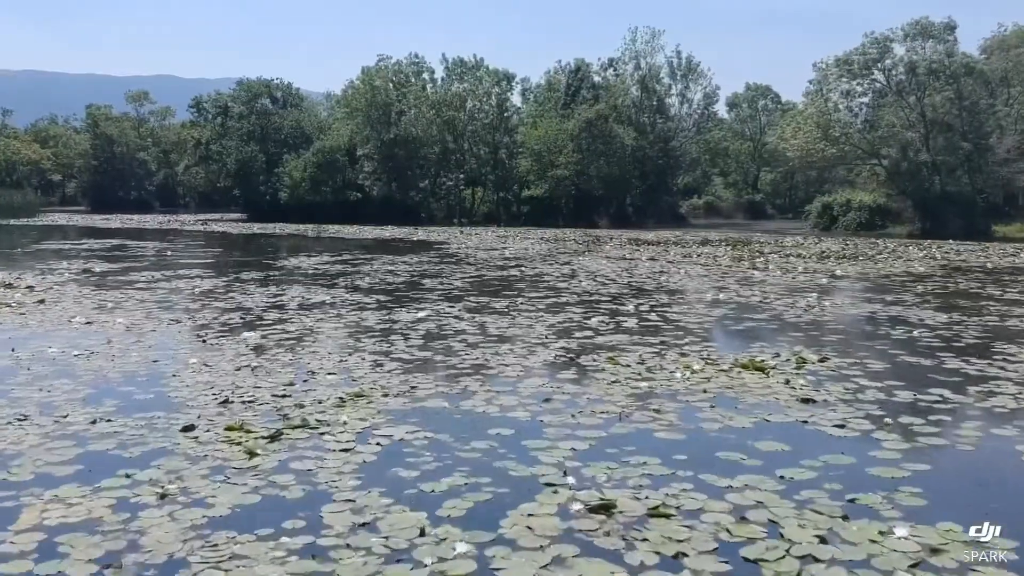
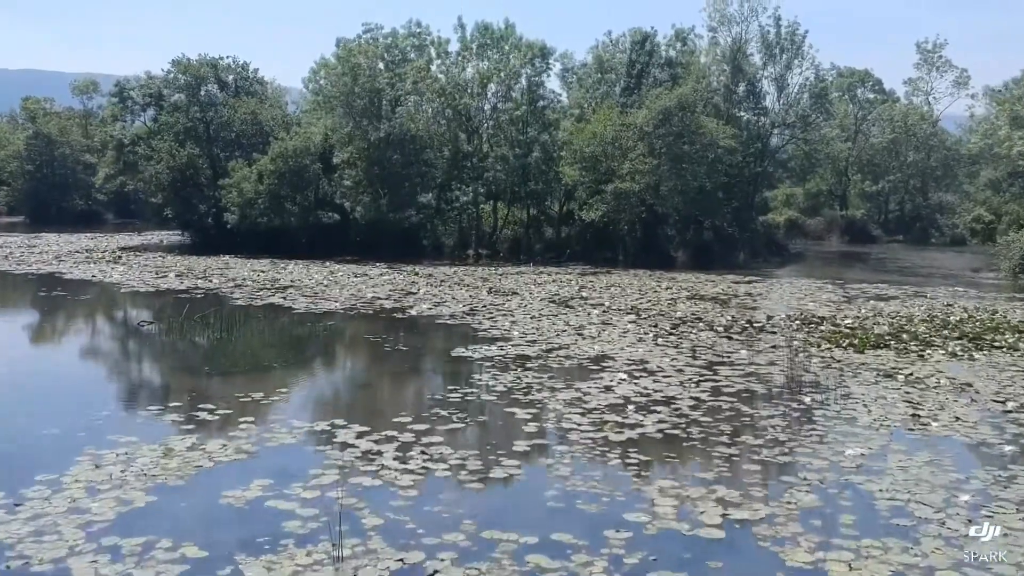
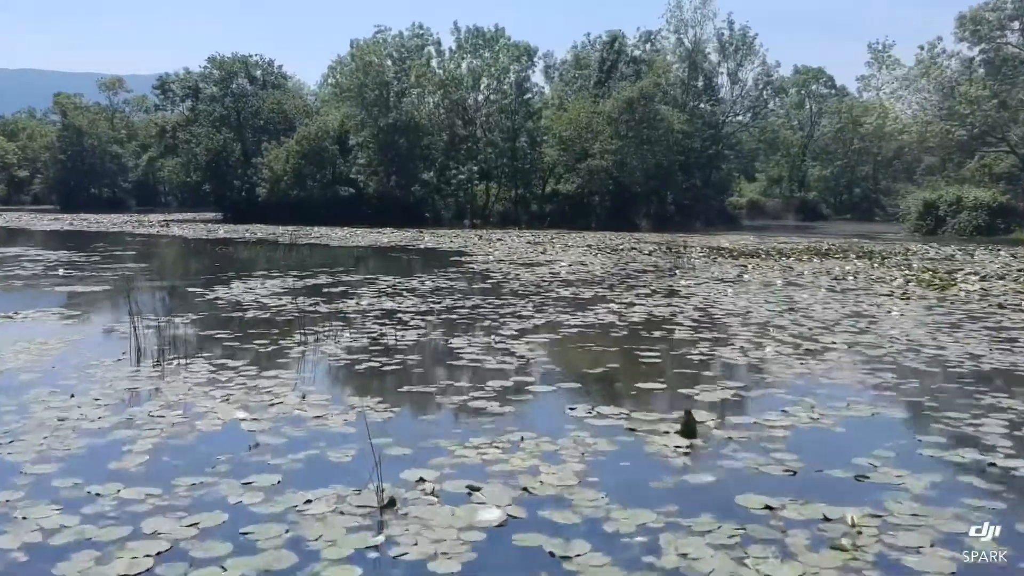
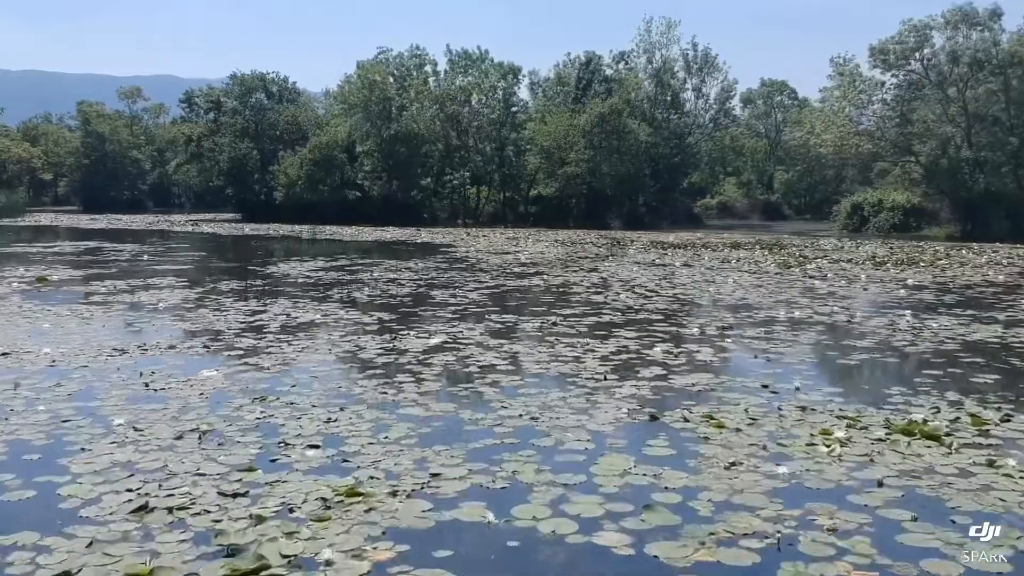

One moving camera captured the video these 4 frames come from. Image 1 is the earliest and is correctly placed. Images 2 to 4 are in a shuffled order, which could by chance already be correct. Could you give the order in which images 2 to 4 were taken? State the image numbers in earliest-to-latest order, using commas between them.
4, 3, 2
